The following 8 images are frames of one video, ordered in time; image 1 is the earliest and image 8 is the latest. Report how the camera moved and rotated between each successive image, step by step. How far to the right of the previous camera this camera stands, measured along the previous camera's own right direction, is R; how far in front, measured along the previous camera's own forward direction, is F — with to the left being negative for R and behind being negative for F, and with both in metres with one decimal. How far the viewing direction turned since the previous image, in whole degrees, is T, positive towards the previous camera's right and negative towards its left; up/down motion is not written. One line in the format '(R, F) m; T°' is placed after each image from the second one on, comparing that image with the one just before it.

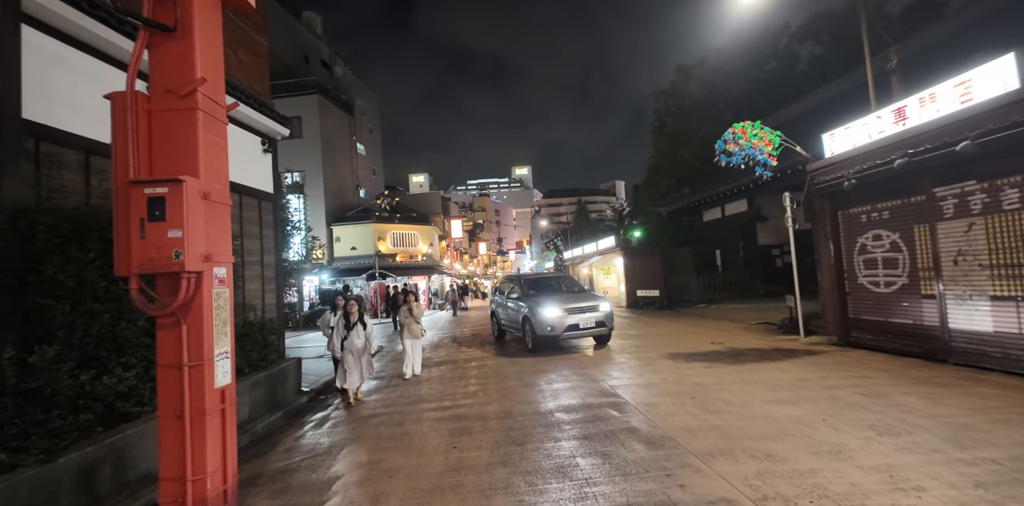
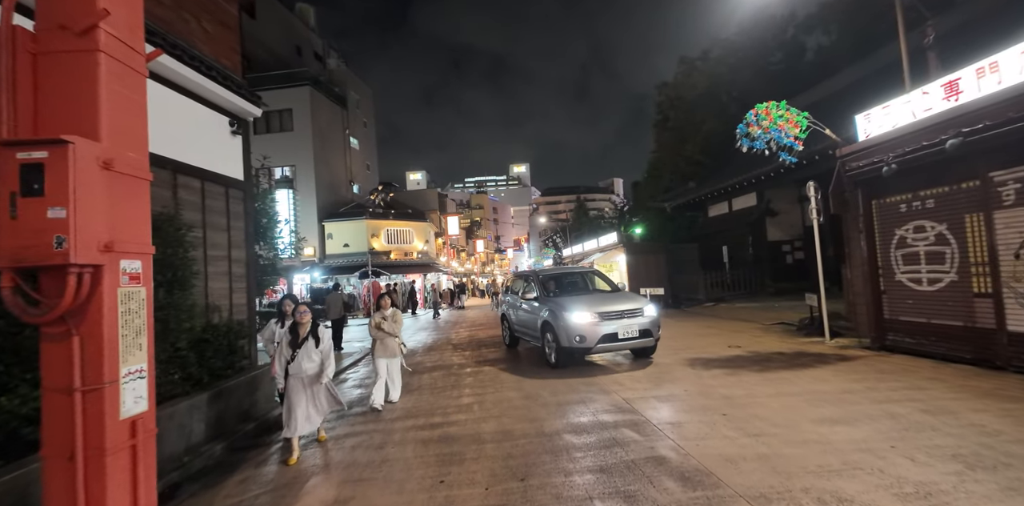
(0.0, +0.9) m; 0°
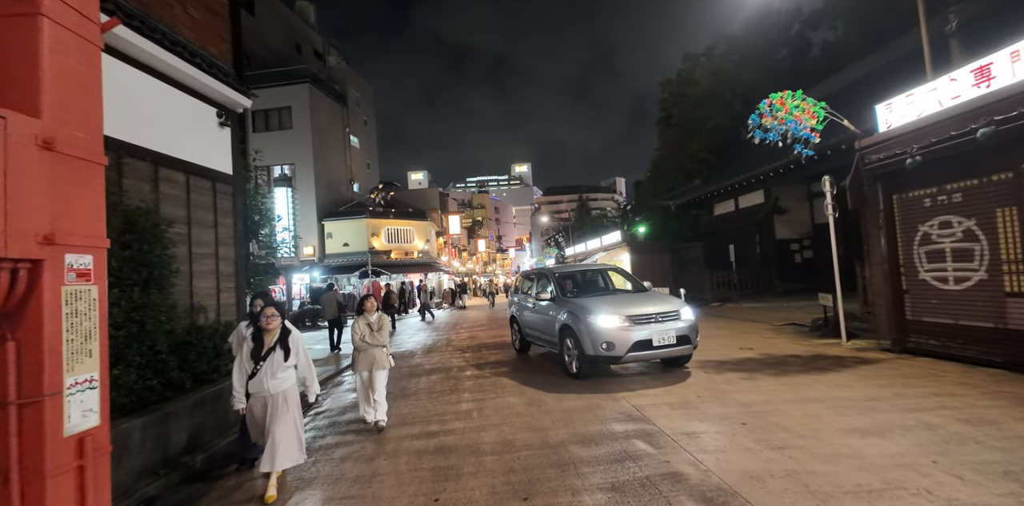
(0.0, +0.4) m; 0°
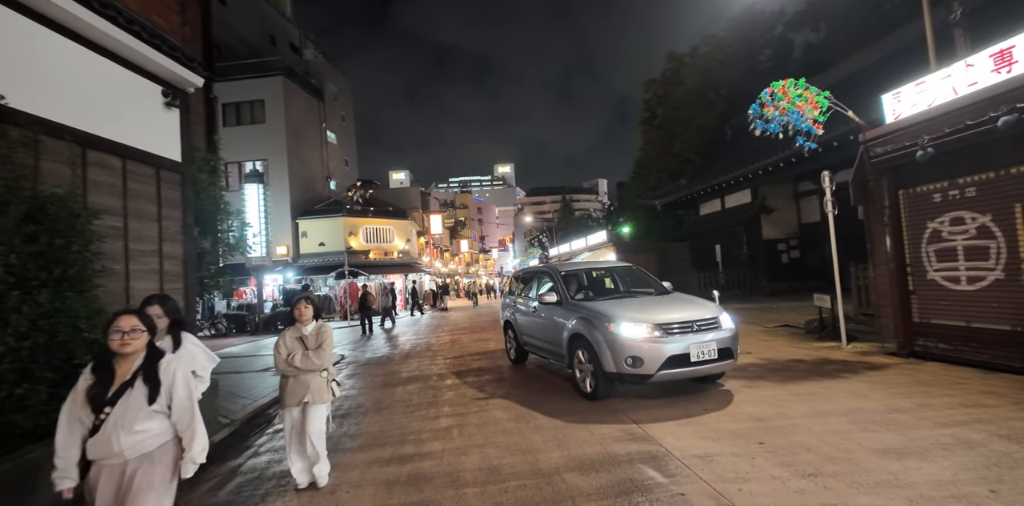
(0.0, +0.6) m; +2°
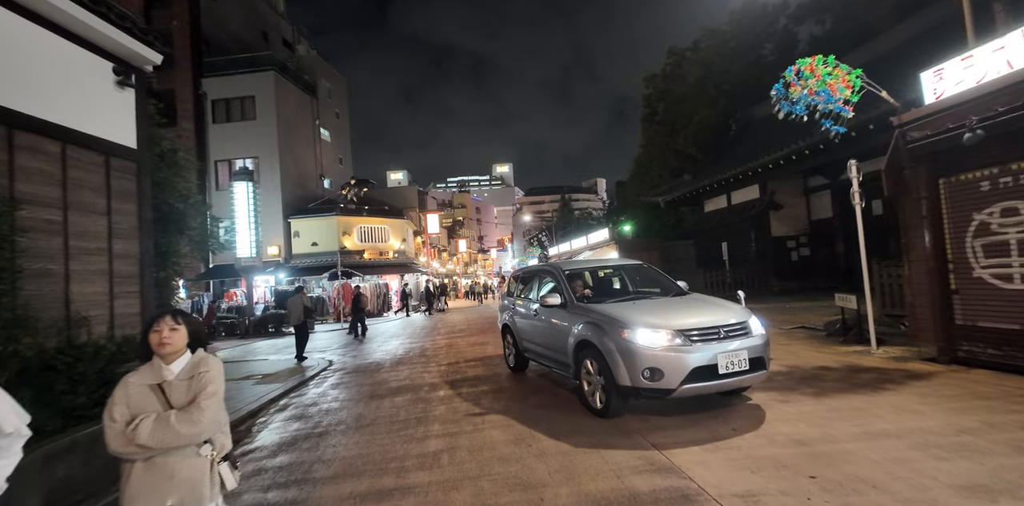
(0.0, +0.7) m; 0°
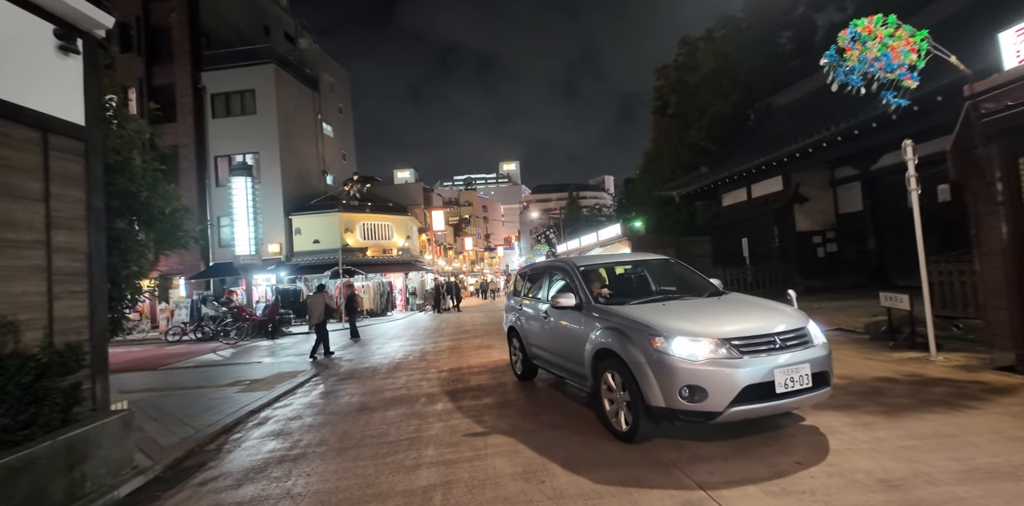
(0.0, +0.8) m; -1°
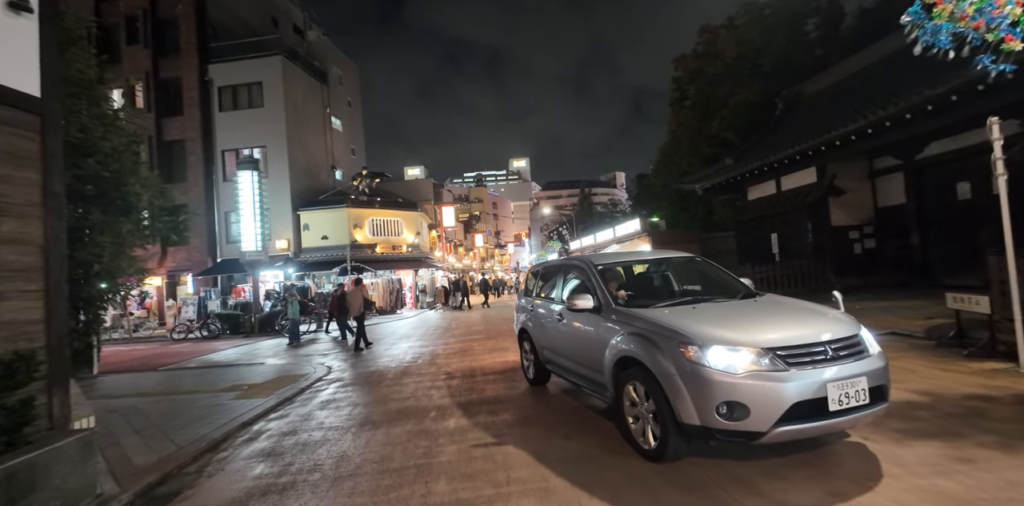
(-0.2, +0.8) m; -1°
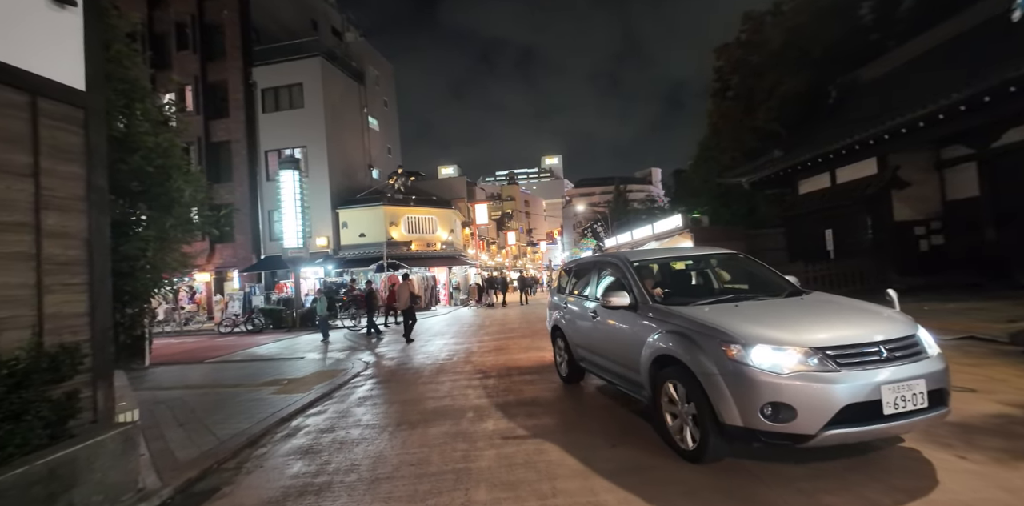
(-0.1, +0.3) m; -4°
